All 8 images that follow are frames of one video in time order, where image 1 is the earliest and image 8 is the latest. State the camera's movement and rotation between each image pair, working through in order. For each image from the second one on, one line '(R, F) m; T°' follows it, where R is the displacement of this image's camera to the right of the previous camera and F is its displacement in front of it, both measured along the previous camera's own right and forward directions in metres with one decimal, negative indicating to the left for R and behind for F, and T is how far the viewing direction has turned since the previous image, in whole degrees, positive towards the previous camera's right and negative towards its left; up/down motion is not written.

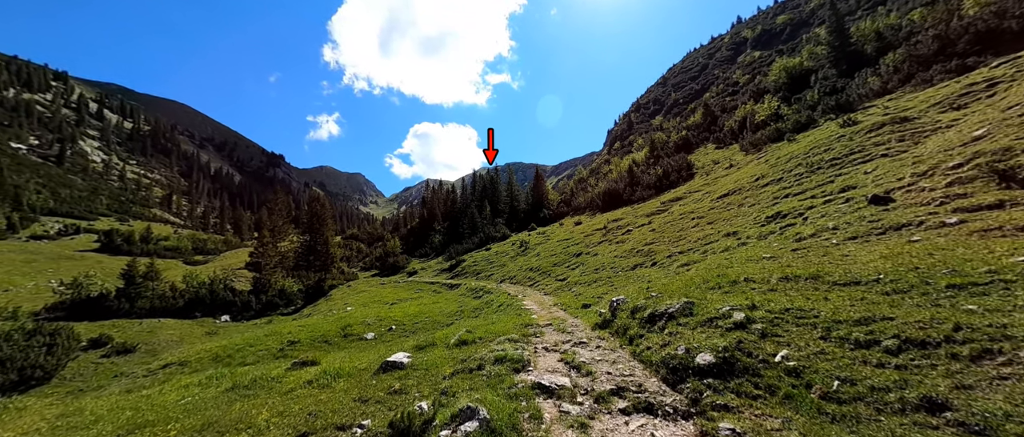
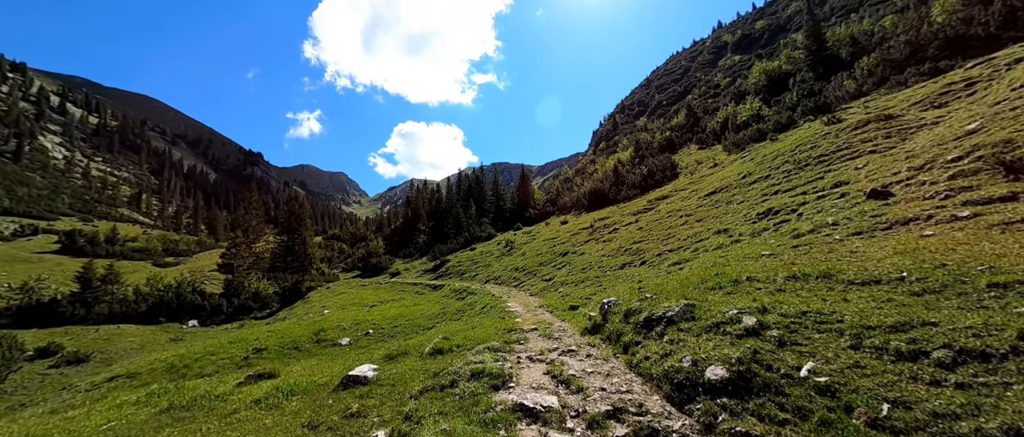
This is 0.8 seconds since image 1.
(+0.2, +1.7) m; +2°
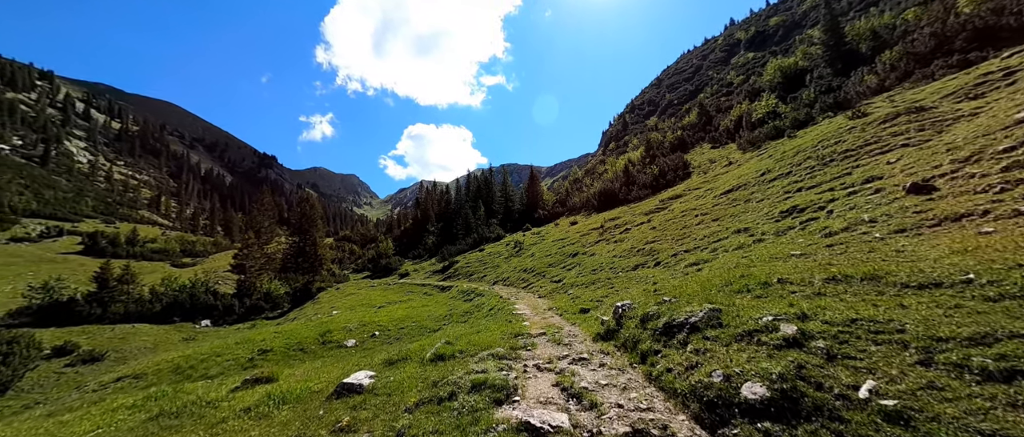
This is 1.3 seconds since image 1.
(+0.1, +1.0) m; -2°
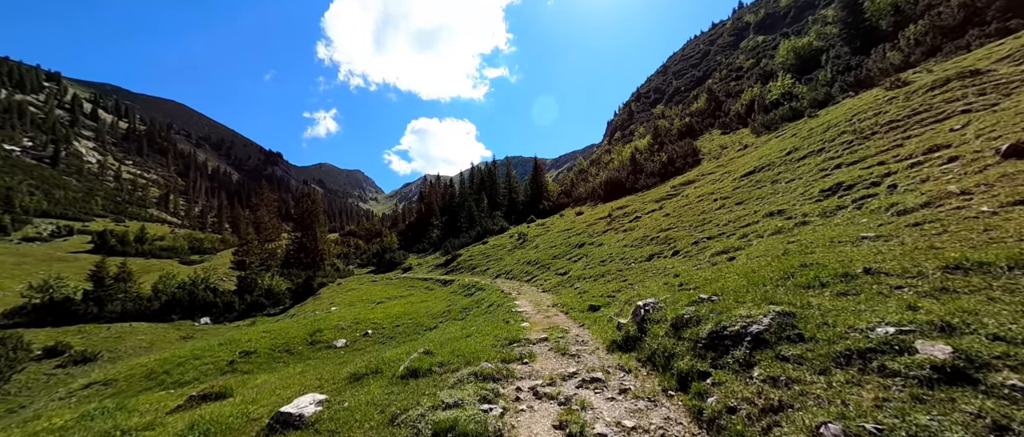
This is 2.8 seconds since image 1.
(+0.5, +3.2) m; -1°
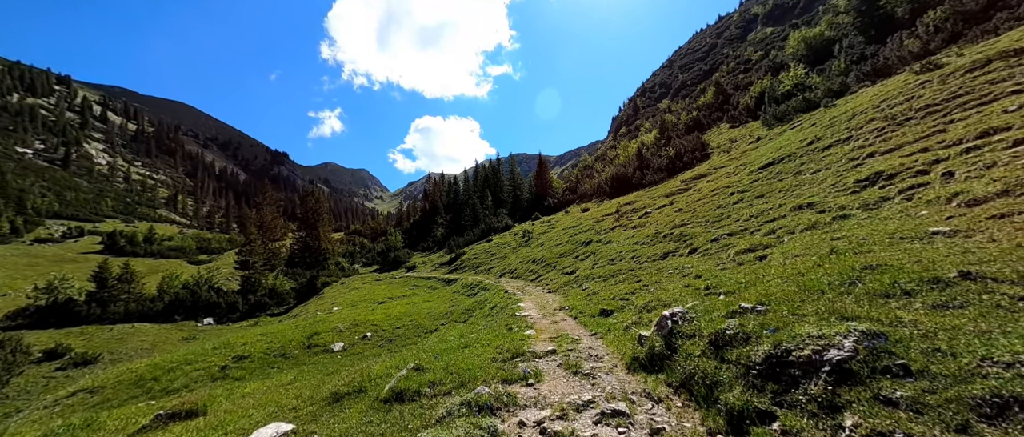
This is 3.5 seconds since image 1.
(+0.1, +1.8) m; -1°
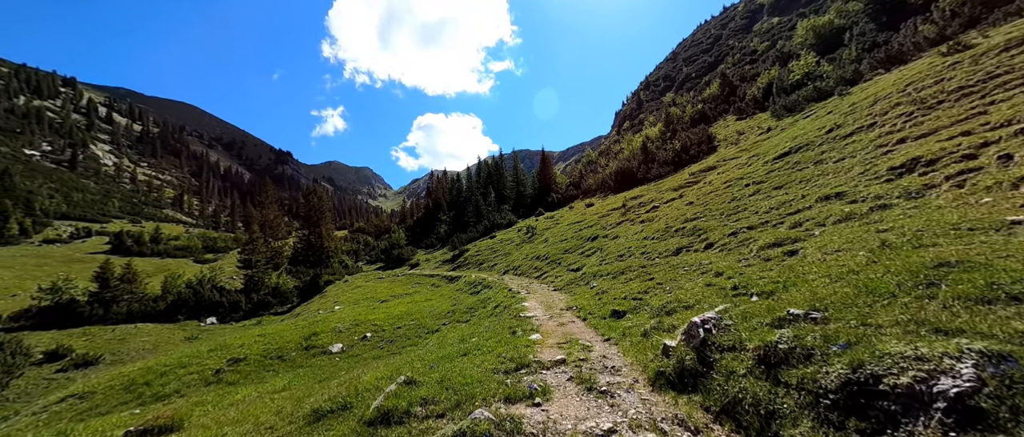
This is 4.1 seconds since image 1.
(0.0, +1.4) m; -1°
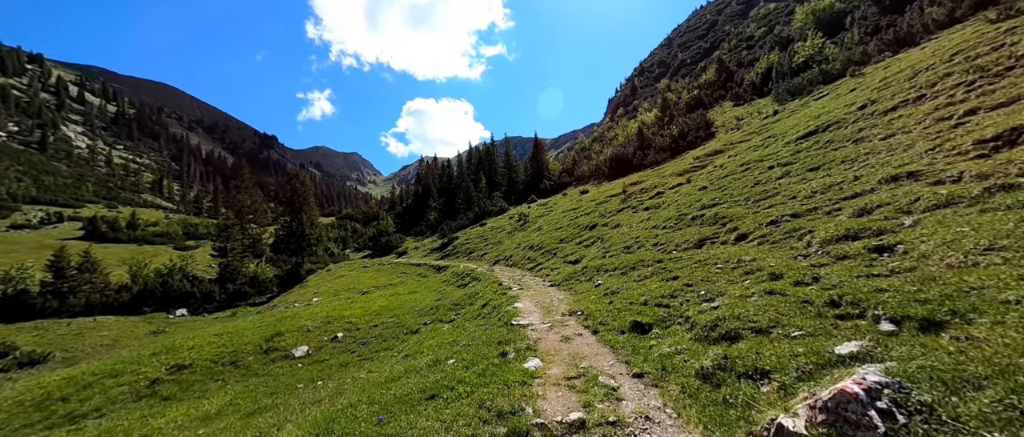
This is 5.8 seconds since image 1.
(0.0, +4.1) m; +1°
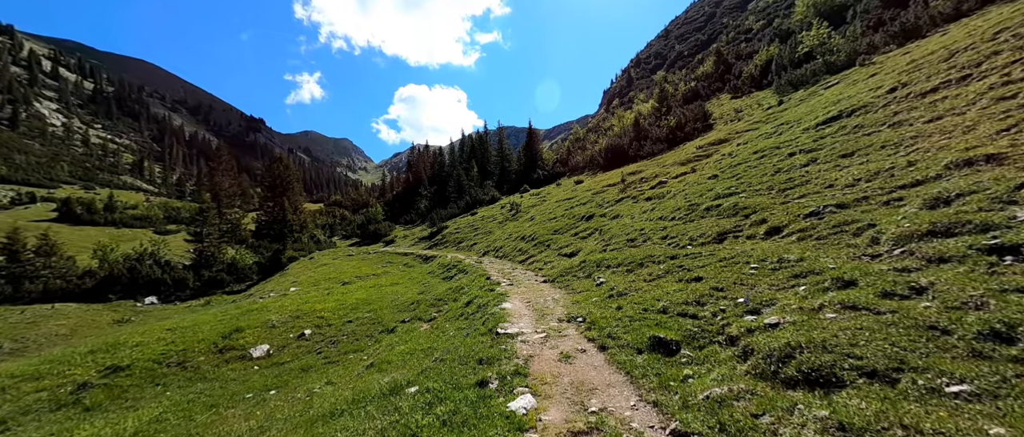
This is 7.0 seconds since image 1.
(+0.1, +3.1) m; +1°
